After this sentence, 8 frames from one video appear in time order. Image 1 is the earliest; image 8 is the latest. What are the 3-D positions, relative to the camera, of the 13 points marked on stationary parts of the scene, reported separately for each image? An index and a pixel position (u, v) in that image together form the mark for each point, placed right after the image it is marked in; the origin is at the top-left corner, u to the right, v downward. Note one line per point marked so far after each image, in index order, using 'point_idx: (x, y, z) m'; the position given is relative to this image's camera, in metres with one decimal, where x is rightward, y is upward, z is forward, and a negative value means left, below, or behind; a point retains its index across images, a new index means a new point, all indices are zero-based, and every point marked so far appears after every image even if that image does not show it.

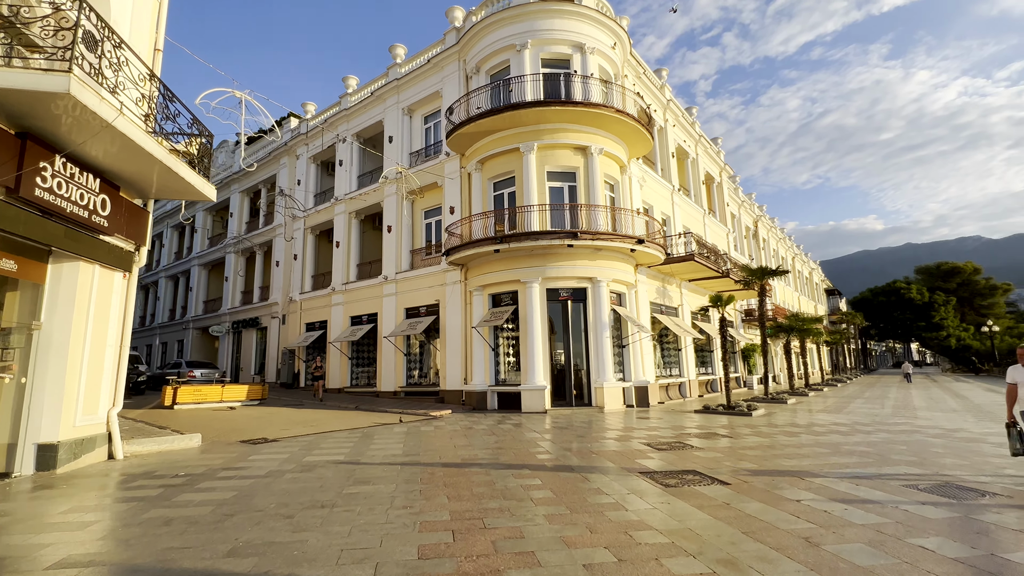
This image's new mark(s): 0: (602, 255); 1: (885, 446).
0: (+2.9, +1.1, +15.6) m
1: (+6.5, -2.8, +8.5) m
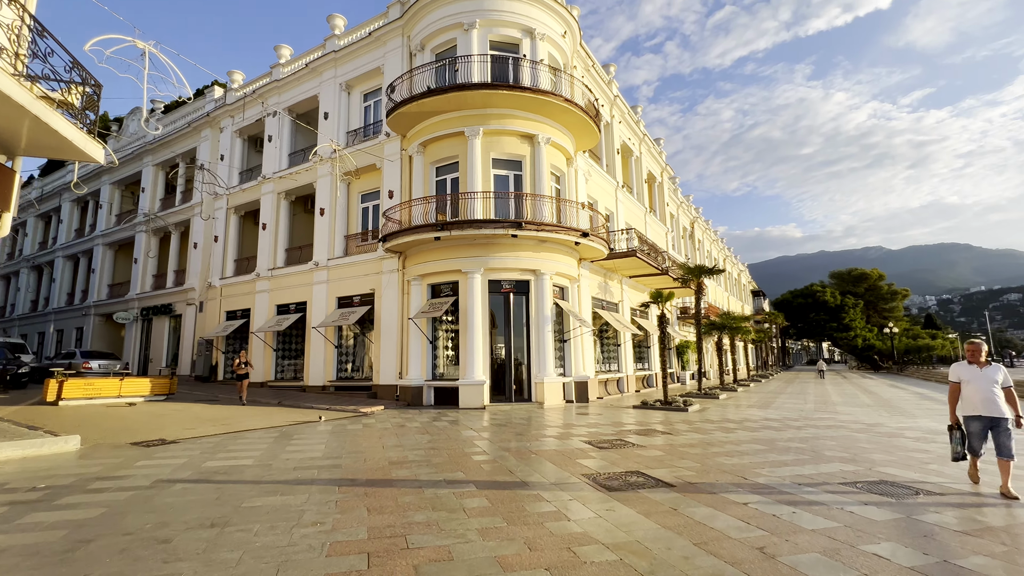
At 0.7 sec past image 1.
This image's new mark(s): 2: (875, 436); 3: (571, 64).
0: (+1.1, +1.3, +15.2) m
1: (+5.4, -2.7, +8.6) m
2: (+7.0, -2.9, +9.5) m
3: (+2.1, +8.1, +17.6) m
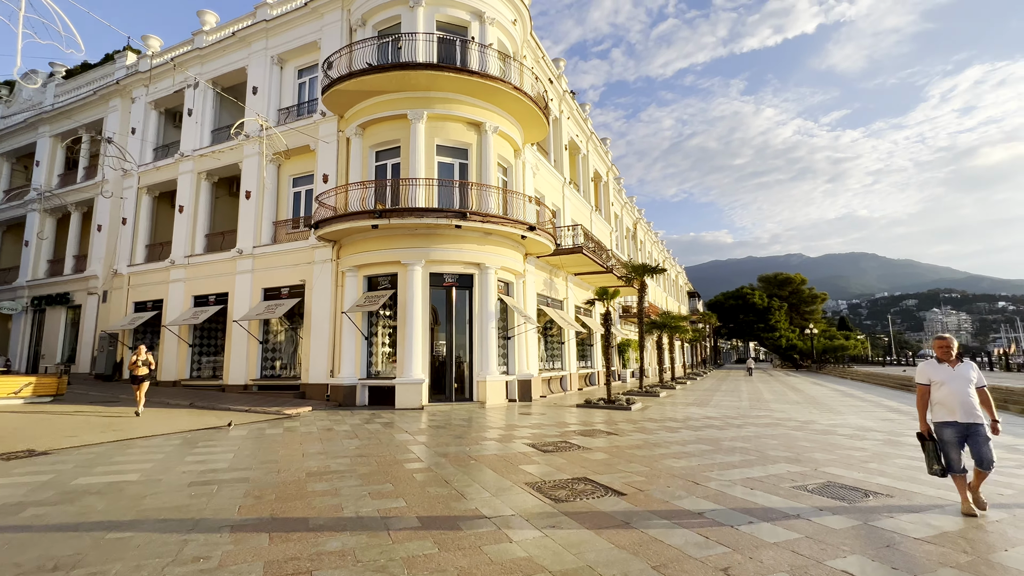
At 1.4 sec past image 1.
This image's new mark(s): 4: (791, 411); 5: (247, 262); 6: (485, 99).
0: (-0.6, +1.5, +14.6) m
1: (+4.3, -2.7, +8.6) m
2: (+5.9, -2.9, +9.6) m
3: (+0.3, +8.3, +17.1) m
4: (+8.1, -3.6, +14.1) m
5: (-9.1, +0.9, +16.8) m
6: (-0.8, +5.8, +14.8) m
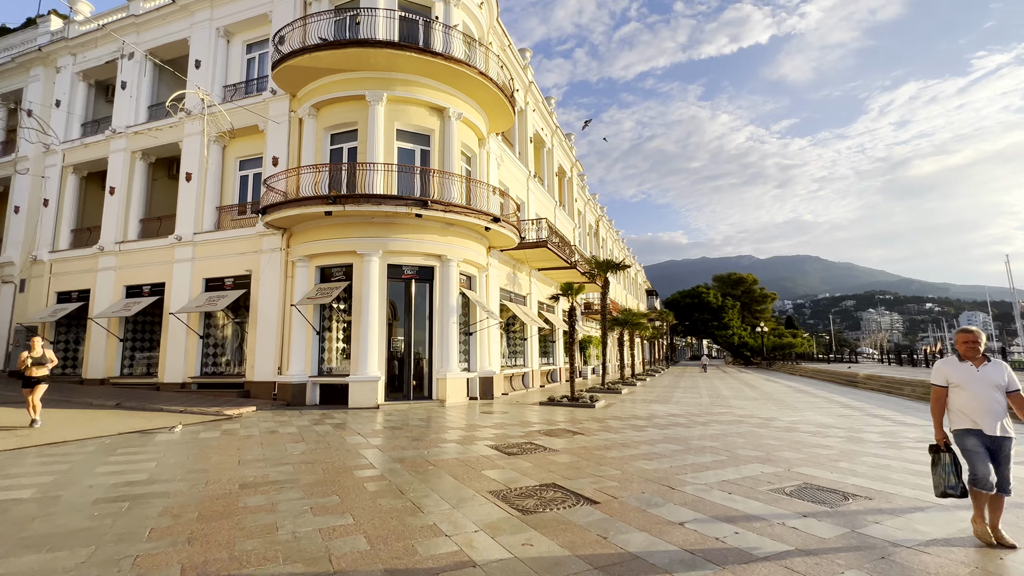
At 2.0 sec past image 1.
0: (-1.7, +1.6, +14.0) m
1: (+3.7, -2.6, +8.4) m
2: (+5.1, -2.8, +9.5) m
3: (-0.9, +8.5, +16.5) m
4: (+7.0, -3.5, +14.2) m
5: (-10.4, +1.2, +15.5) m
6: (-1.8, +6.0, +14.2) m
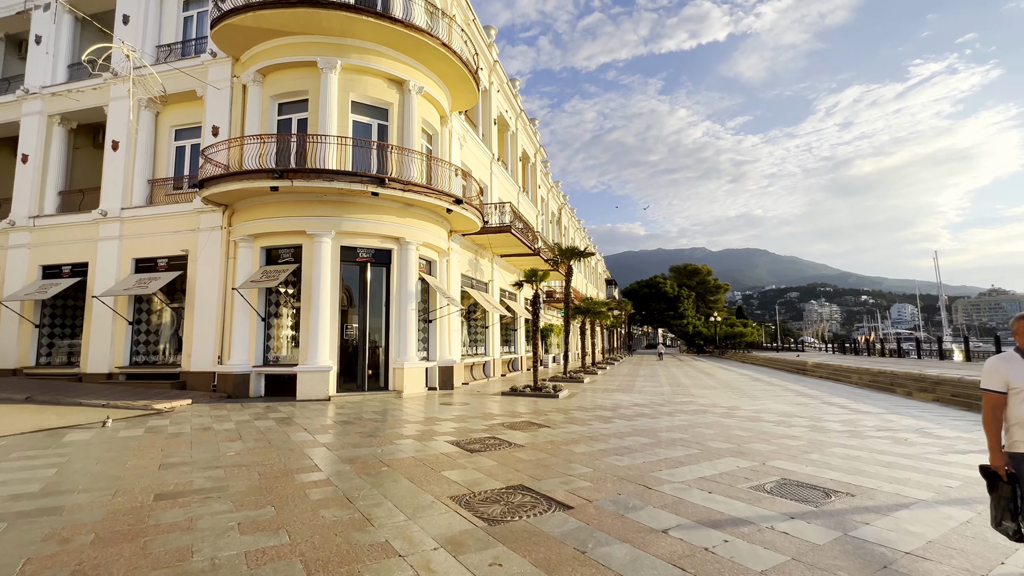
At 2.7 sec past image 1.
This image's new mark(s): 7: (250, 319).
0: (-2.7, +2.1, +13.2) m
1: (+3.1, -2.4, +8.2) m
2: (+4.4, -2.6, +9.4) m
3: (-2.0, +8.9, +15.6) m
4: (+5.8, -3.2, +14.2) m
5: (-11.5, +1.8, +14.0) m
6: (-2.8, +6.4, +13.3) m
7: (-6.6, -0.8, +12.3) m
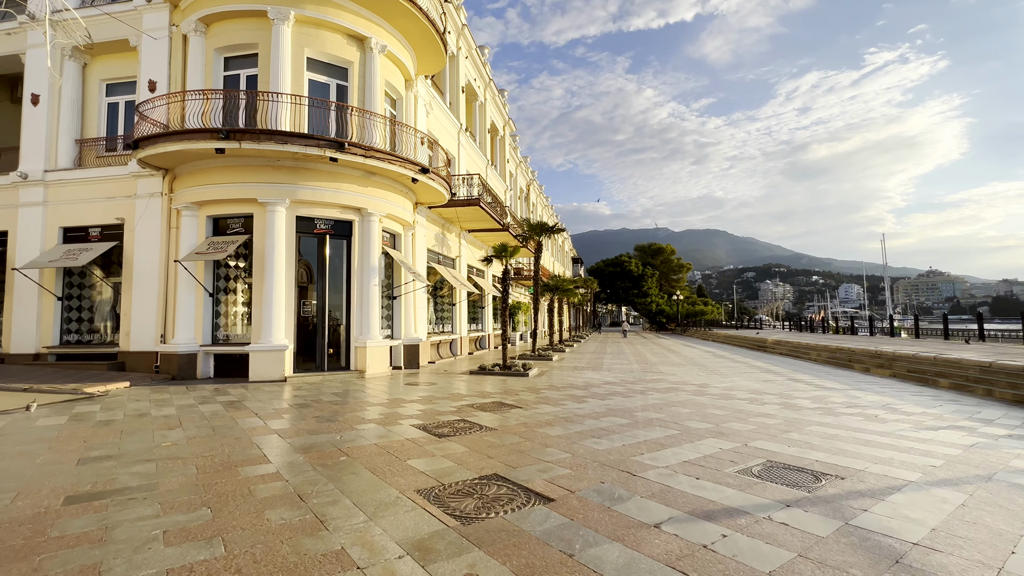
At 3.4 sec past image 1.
0: (-3.5, +2.7, +12.4) m
1: (+2.6, -2.0, +7.9) m
2: (+3.9, -2.1, +9.3) m
3: (-2.9, +9.7, +14.5) m
4: (+4.9, -2.5, +14.2) m
5: (-12.3, +2.5, +12.6) m
6: (-3.5, +7.0, +12.2) m
7: (-7.3, -0.2, +11.3) m
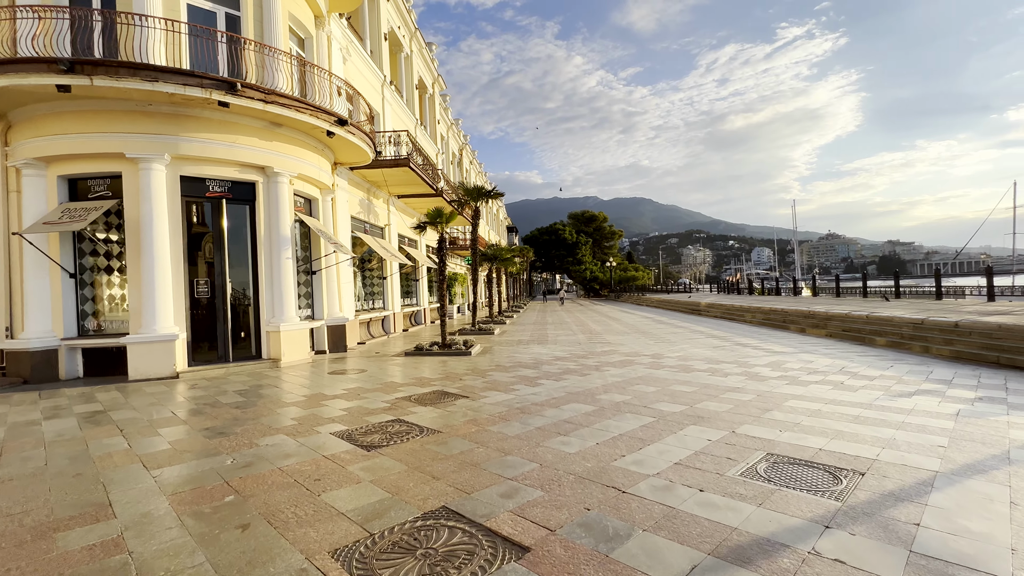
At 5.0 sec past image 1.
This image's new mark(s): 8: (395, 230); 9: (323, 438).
0: (-4.9, +3.3, +10.4) m
1: (+1.8, -1.5, +7.1) m
2: (+2.9, -1.5, +8.6) m
3: (-4.8, +10.4, +12.2) m
4: (+3.3, -1.5, +13.7) m
5: (-13.7, +2.8, +9.5) m
6: (-5.1, +7.6, +10.0) m
7: (-8.5, +0.2, +9.0) m
8: (-4.4, +2.2, +18.4) m
9: (-2.0, -1.6, +5.1) m
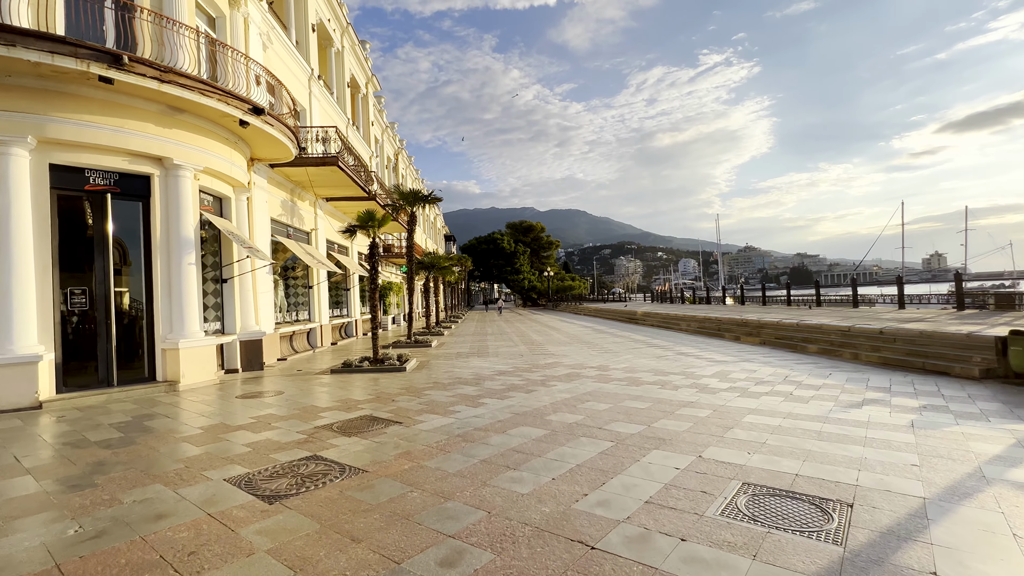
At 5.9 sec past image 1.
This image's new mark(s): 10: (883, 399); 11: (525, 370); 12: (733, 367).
0: (-6.1, +3.1, +9.1) m
1: (+1.0, -1.6, +6.6) m
2: (+1.9, -1.7, +8.2) m
3: (-6.2, +10.1, +11.0) m
4: (+1.6, -1.8, +13.2) m
5: (-14.6, +2.6, +7.0) m
6: (-6.2, +7.4, +8.7) m
7: (-9.5, +0.1, +7.2) m
8: (-6.6, +1.9, +17.1) m
9: (-2.5, -1.6, +4.1) m
10: (+5.3, -1.6, +7.0) m
11: (+0.3, -1.8, +10.5) m
12: (+4.6, -1.7, +10.2) m
